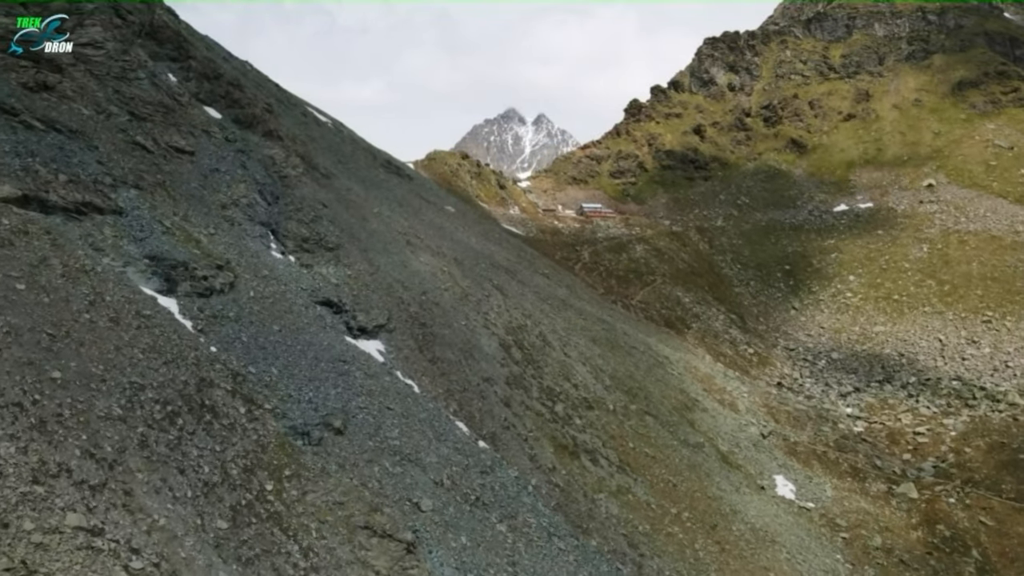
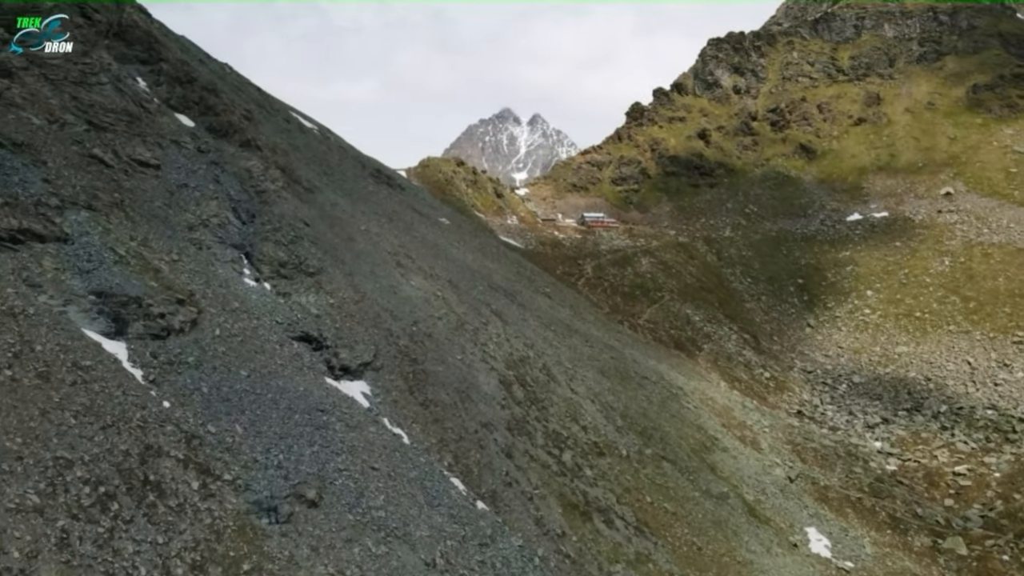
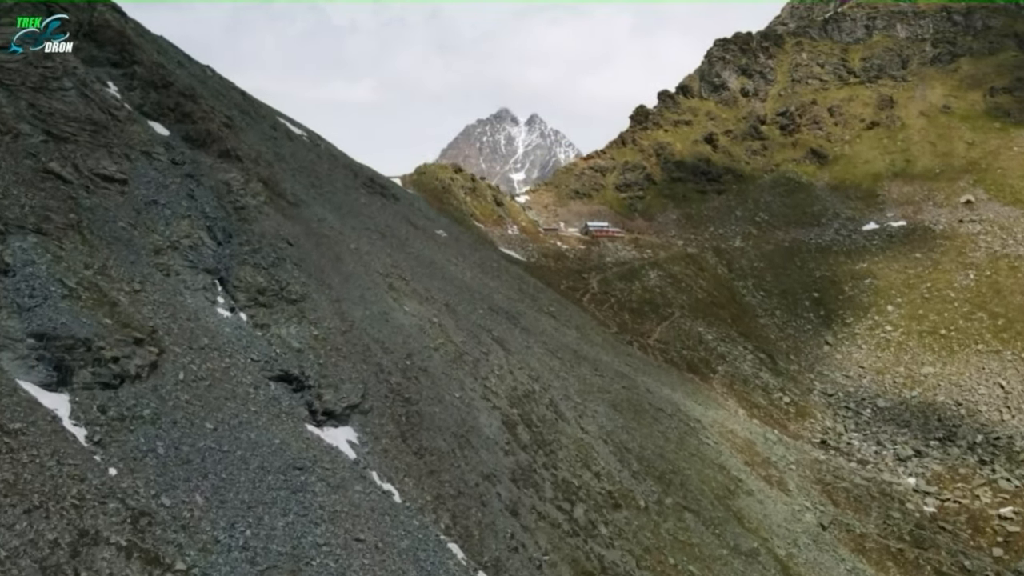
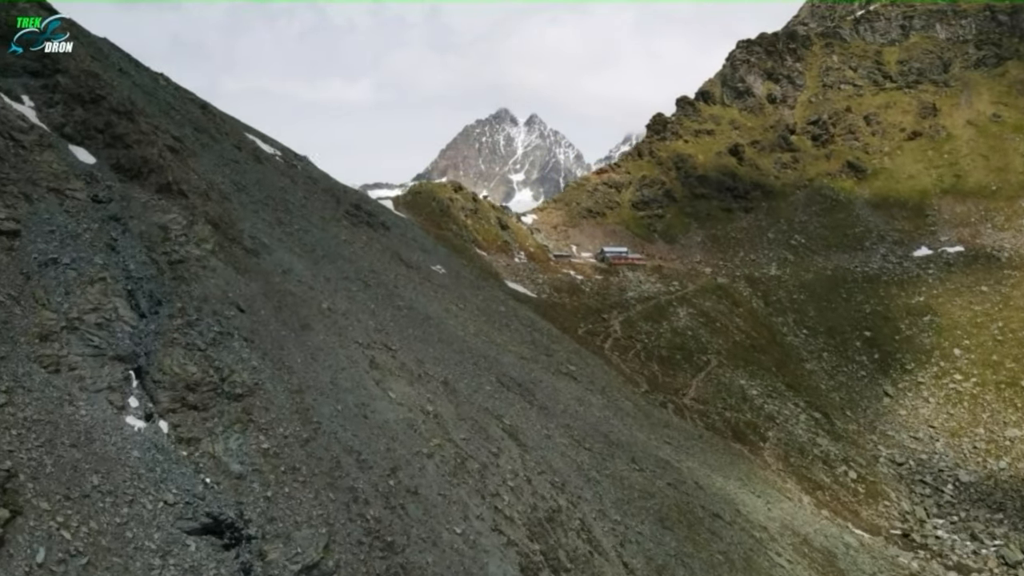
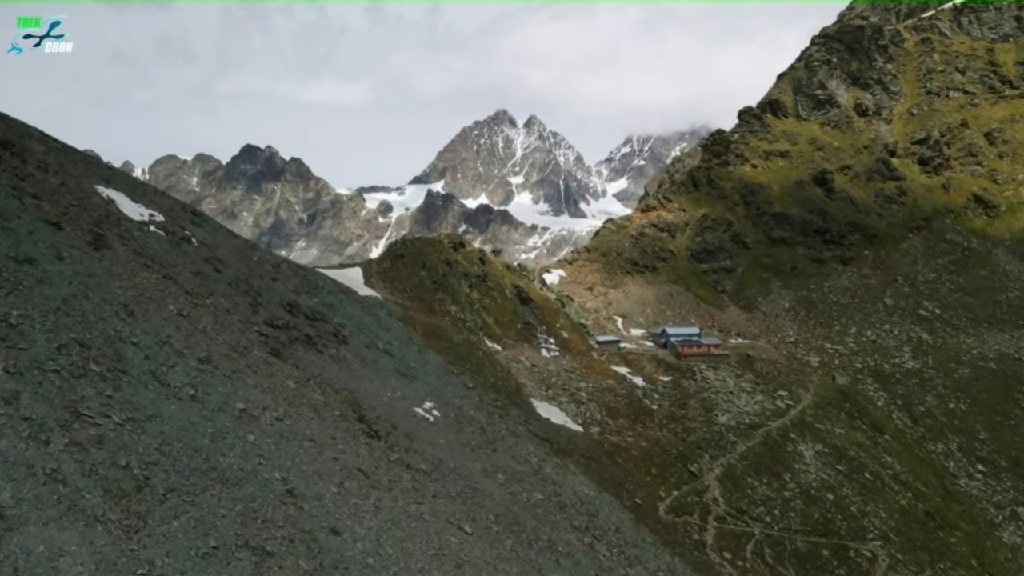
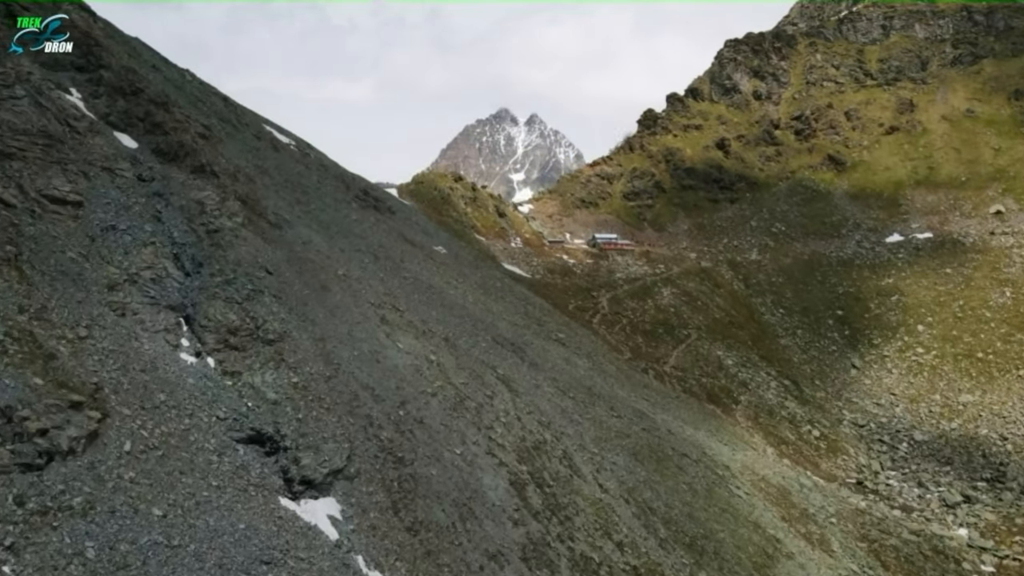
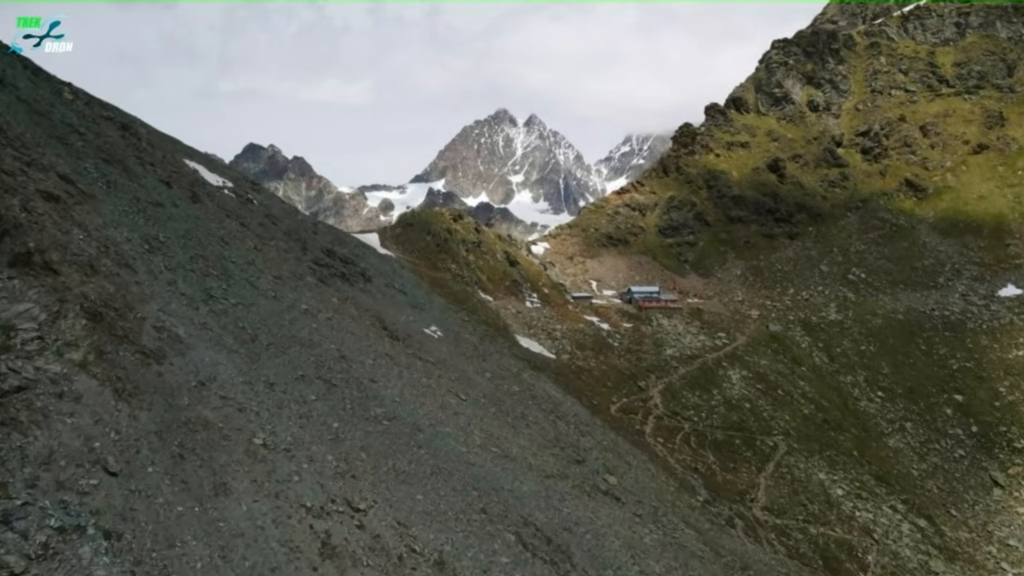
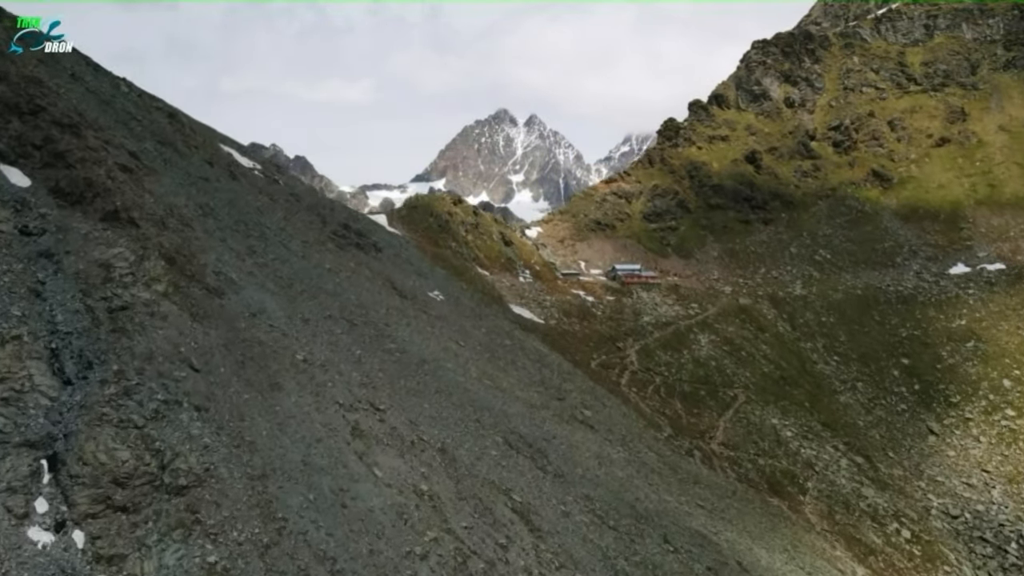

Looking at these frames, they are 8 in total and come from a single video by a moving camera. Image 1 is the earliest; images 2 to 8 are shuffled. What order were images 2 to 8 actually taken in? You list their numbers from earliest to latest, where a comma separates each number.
2, 3, 6, 4, 8, 7, 5
